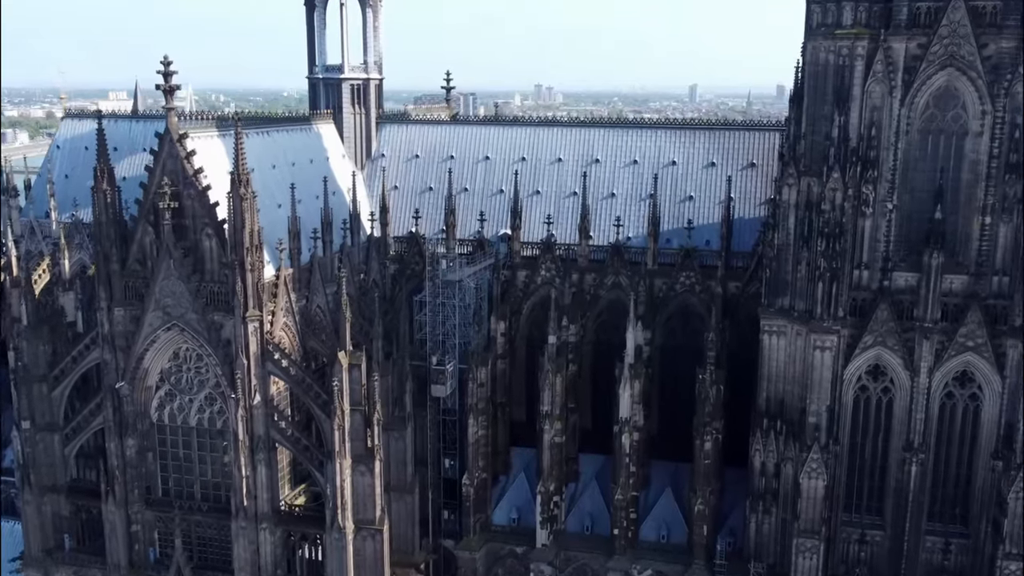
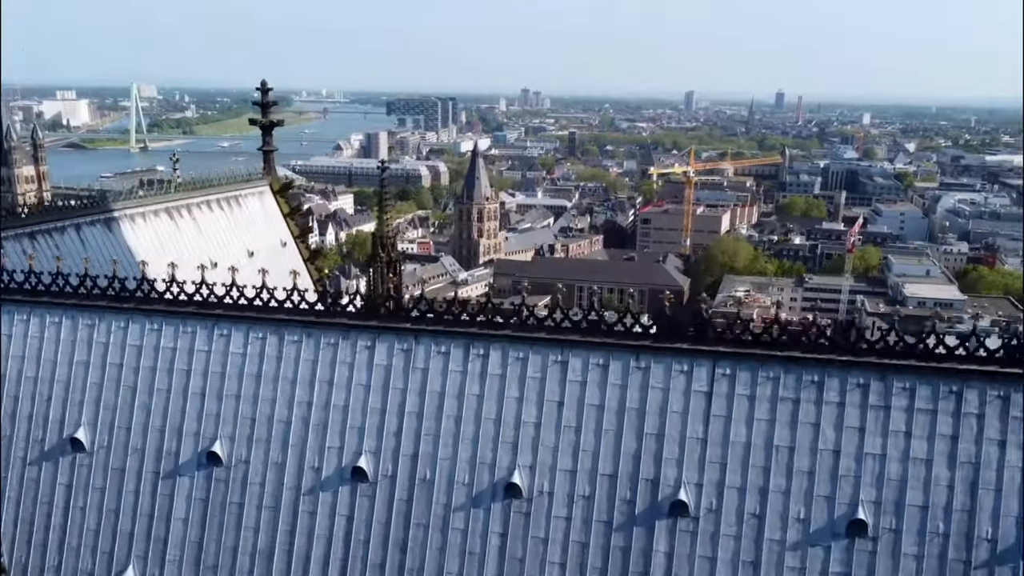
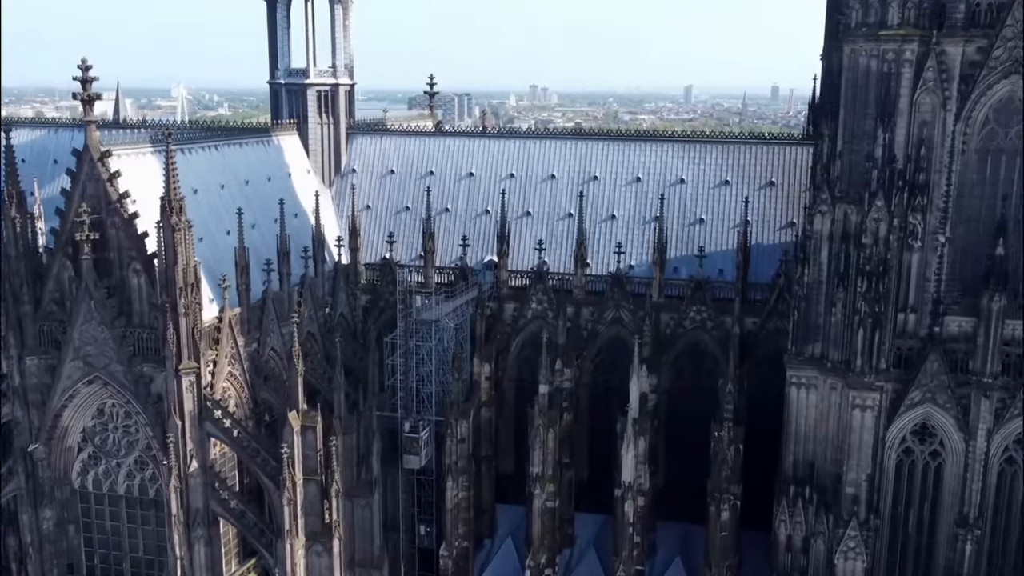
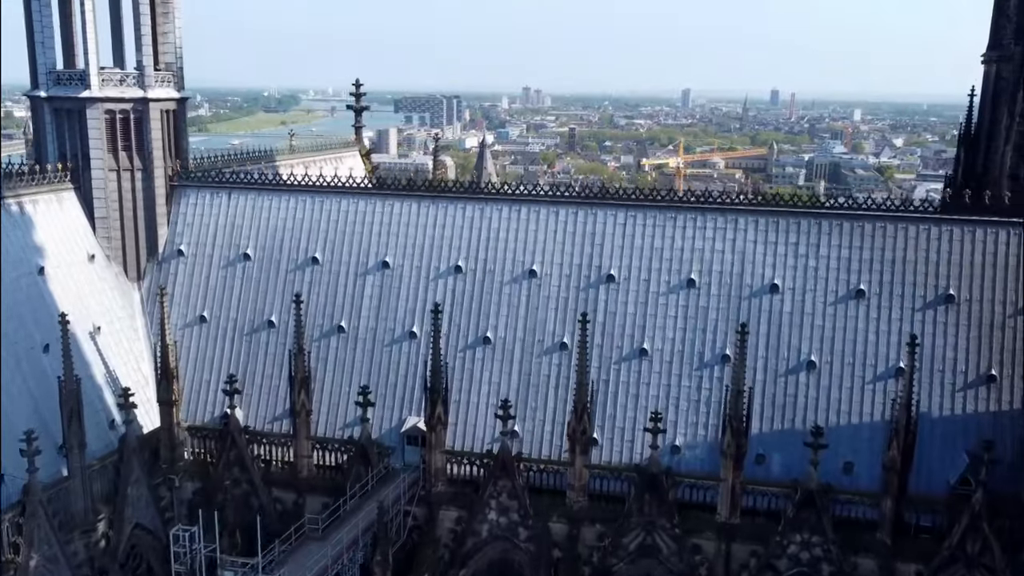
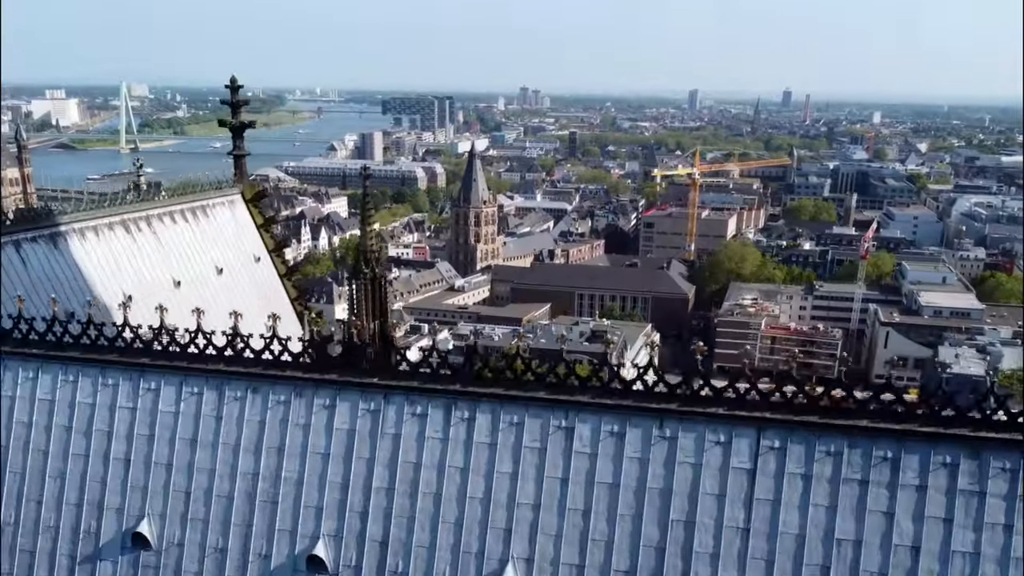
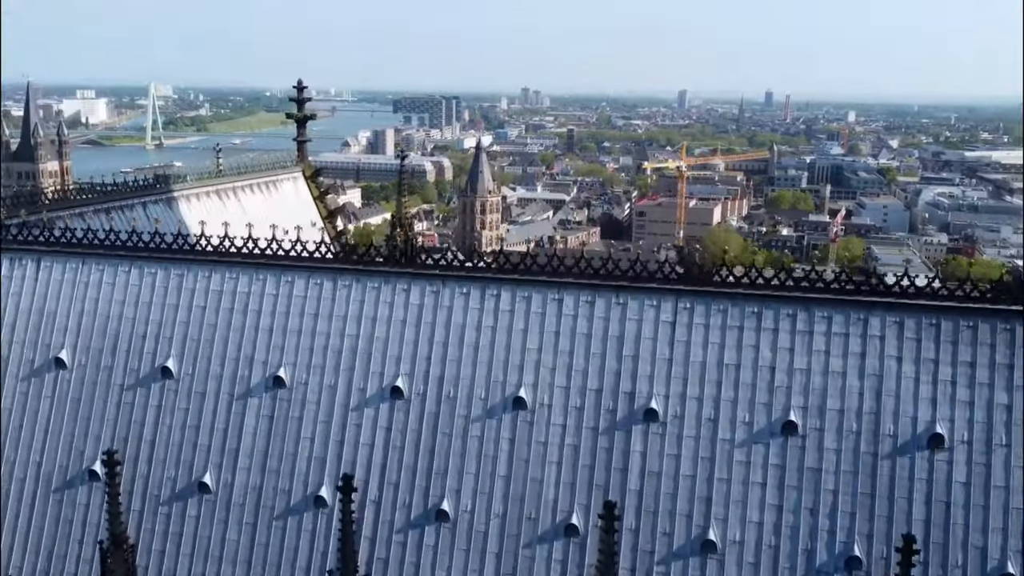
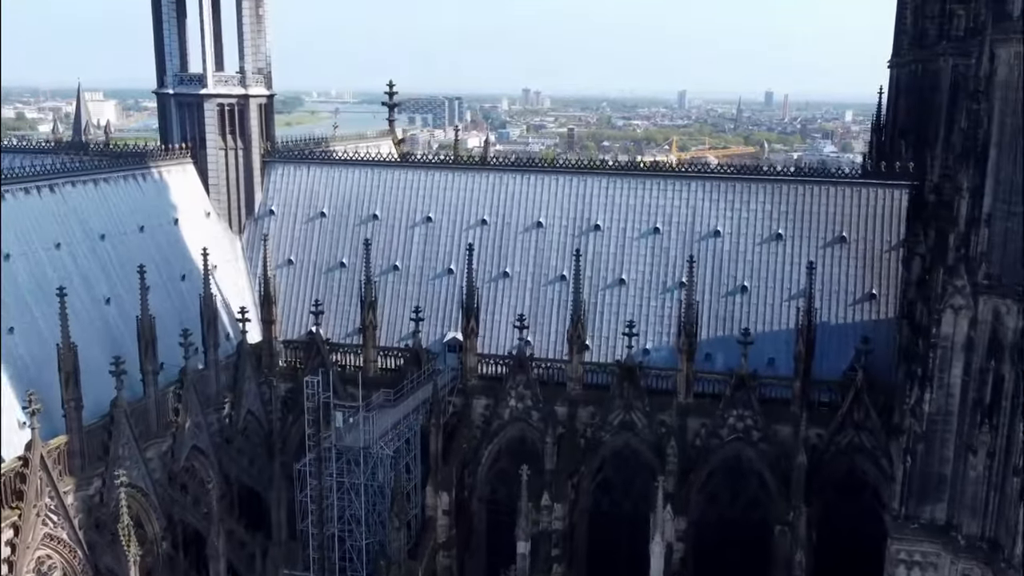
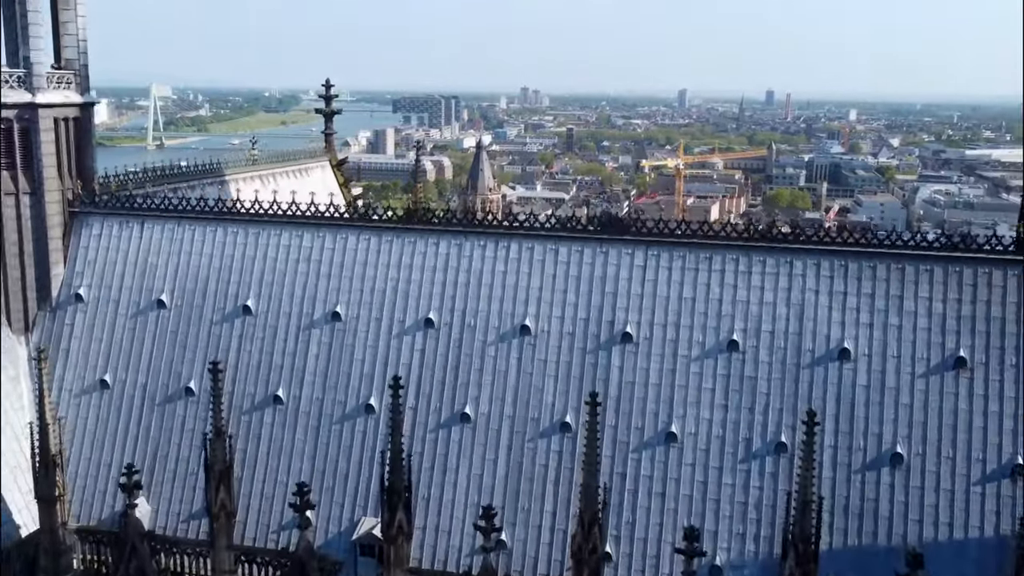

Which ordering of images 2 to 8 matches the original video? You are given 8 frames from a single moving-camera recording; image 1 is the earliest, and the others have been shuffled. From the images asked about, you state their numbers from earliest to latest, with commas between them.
3, 7, 4, 8, 6, 2, 5
